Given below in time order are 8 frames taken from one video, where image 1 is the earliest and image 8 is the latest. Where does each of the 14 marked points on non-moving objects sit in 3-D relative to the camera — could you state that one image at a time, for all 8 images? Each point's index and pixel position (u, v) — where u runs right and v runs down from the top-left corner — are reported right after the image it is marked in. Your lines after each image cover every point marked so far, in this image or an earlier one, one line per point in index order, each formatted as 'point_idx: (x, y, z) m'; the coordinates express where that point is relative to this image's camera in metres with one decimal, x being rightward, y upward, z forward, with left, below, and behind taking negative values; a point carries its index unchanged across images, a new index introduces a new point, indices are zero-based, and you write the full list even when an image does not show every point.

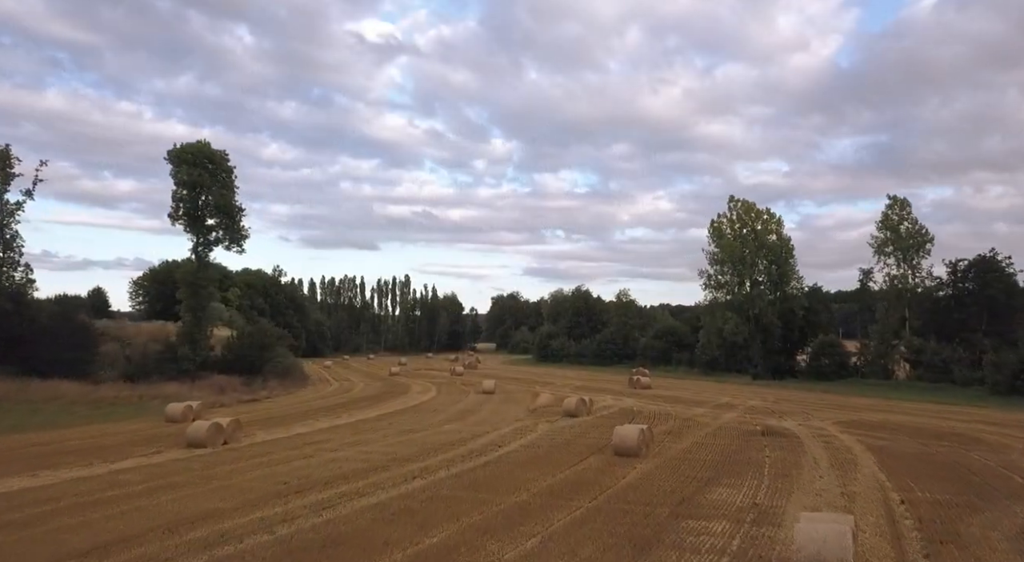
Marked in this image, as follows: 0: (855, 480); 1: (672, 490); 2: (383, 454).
0: (+6.7, -3.9, +13.6) m
1: (+3.0, -3.9, +12.9) m
2: (-3.2, -4.4, +17.5) m
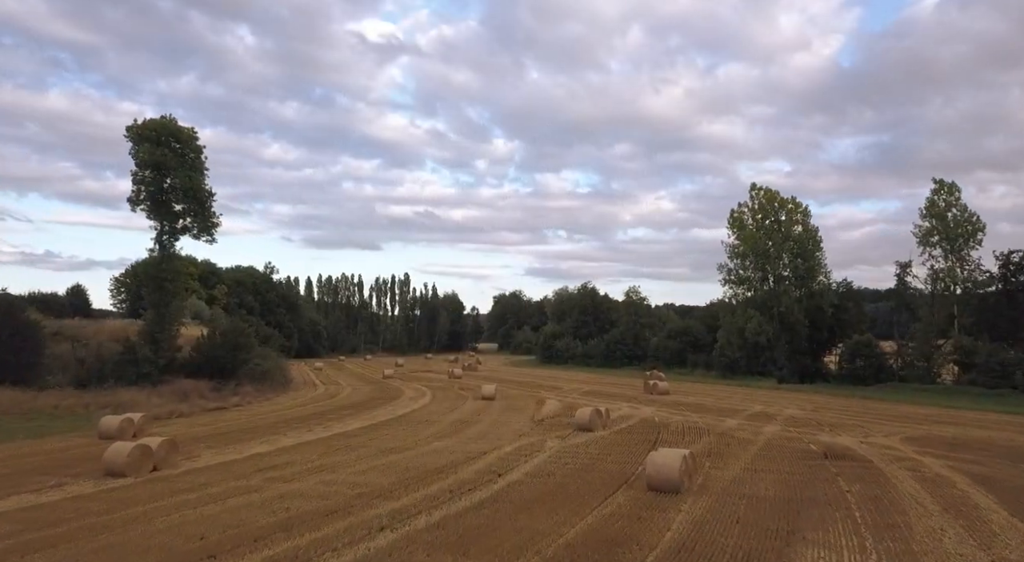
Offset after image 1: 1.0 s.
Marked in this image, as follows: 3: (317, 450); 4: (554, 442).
0: (+6.8, -3.6, +9.7) m
1: (+3.0, -3.6, +9.0) m
2: (-3.2, -4.0, +13.6) m
3: (-5.1, -4.4, +18.2) m
4: (+1.2, -4.5, +19.5) m
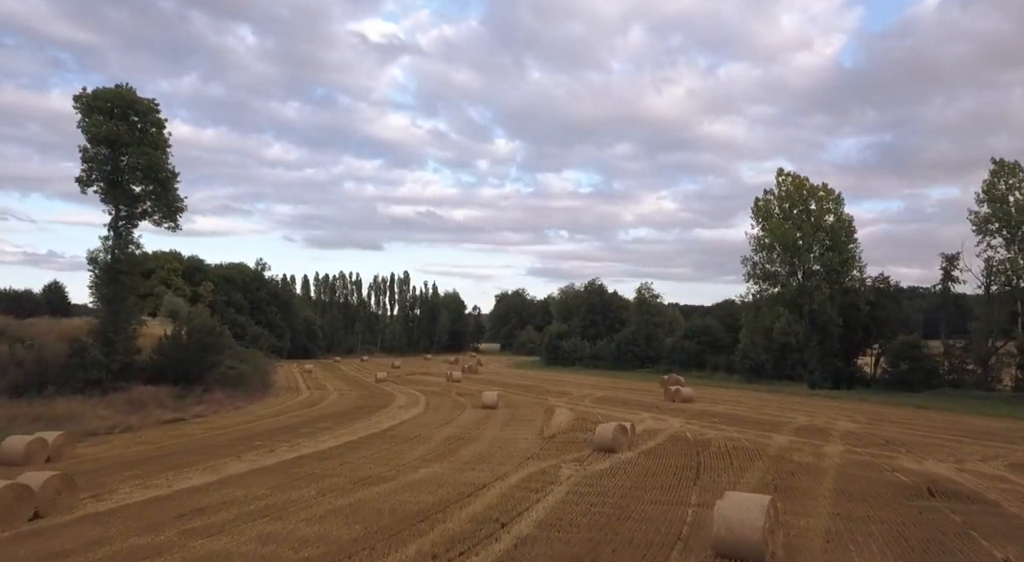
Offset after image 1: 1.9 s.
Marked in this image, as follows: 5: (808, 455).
0: (+6.9, -3.3, +5.8) m
1: (+3.1, -3.2, +5.1) m
2: (-3.0, -3.7, +9.7) m
3: (-5.0, -4.1, +14.3) m
4: (+1.3, -4.2, +15.6) m
5: (+7.3, -4.3, +17.2) m
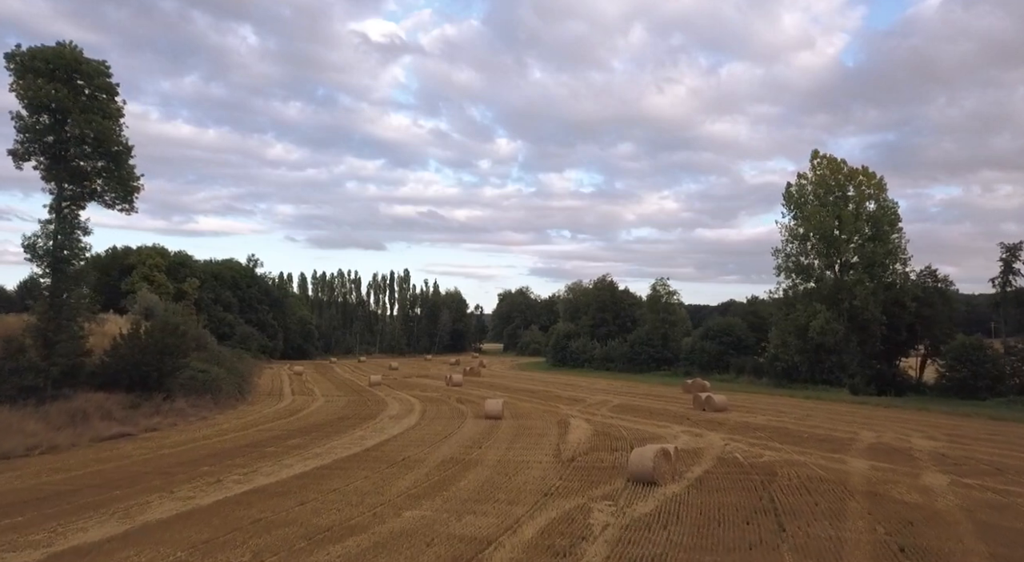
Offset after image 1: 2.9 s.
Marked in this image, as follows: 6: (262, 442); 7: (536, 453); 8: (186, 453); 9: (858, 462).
0: (+7.1, -3.0, +1.9) m
1: (+3.4, -2.9, +1.2) m
2: (-2.8, -3.4, +5.8) m
3: (-4.7, -3.8, +10.4) m
4: (+1.6, -3.9, +11.7) m
5: (+7.6, -4.0, +13.3) m
6: (-7.1, -4.6, +19.8) m
7: (+0.6, -4.5, +18.1) m
8: (-8.4, -4.5, +18.0) m
9: (+8.0, -4.2, +16.2) m
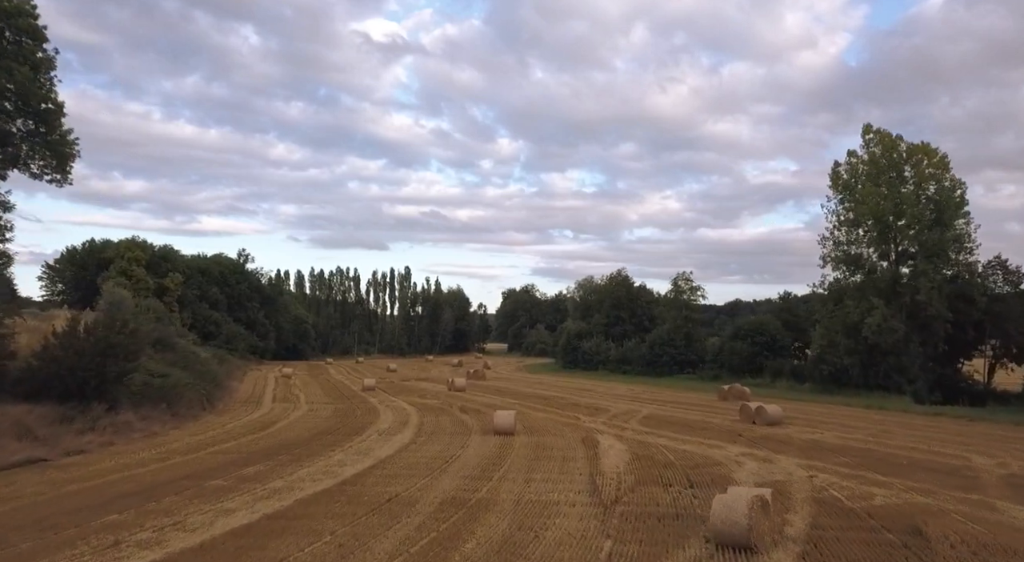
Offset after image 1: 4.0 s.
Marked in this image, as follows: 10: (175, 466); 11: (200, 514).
0: (+7.5, -2.6, -2.5) m
1: (+3.7, -2.5, -3.2) m
2: (-2.4, -3.0, +1.4) m
3: (-4.3, -3.4, +6.0) m
4: (+2.0, -3.5, +7.3) m
5: (+8.0, -3.6, +8.9) m
6: (-6.7, -4.2, +15.4) m
7: (+1.1, -4.1, +13.7) m
8: (-8.0, -4.1, +13.6) m
9: (+8.5, -3.8, +11.7) m
10: (-7.7, -4.2, +15.6) m
11: (-5.2, -3.9, +11.5) m
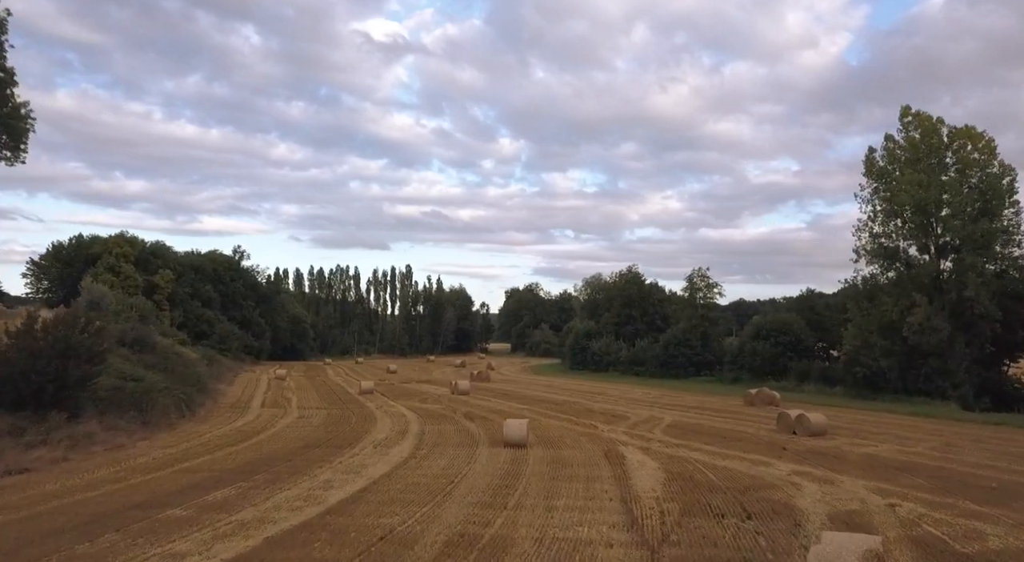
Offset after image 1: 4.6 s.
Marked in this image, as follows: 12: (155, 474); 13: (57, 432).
0: (+7.8, -2.4, -5.0) m
1: (+4.0, -2.3, -5.7) m
2: (-2.1, -2.8, -1.0) m
3: (-4.0, -3.2, +3.6) m
4: (+2.3, -3.3, +4.9) m
5: (+8.3, -3.4, +6.4) m
6: (-6.4, -4.0, +12.9) m
7: (+1.4, -3.9, +11.2) m
8: (-7.7, -3.9, +11.1) m
9: (+8.8, -3.6, +9.3) m
10: (-7.3, -4.0, +13.2) m
11: (-4.9, -3.7, +9.1) m
12: (-7.7, -4.2, +14.9) m
13: (-11.5, -3.8, +17.6) m
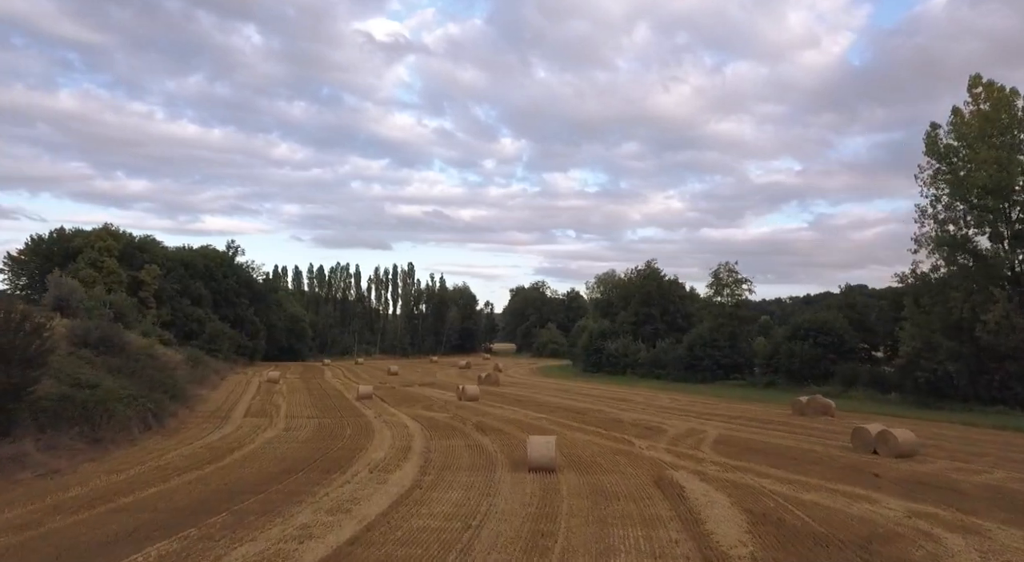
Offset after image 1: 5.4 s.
0: (+8.4, -2.1, -8.5) m
1: (+4.6, -2.1, -9.1) m
2: (-1.6, -2.5, -4.5) m
3: (-3.4, -2.9, +0.1) m
4: (+2.9, -3.0, +1.4) m
5: (+8.9, -3.1, +2.9) m
6: (-5.8, -3.7, +9.5) m
7: (+2.0, -3.6, +7.7) m
8: (-7.1, -3.6, +7.7) m
9: (+9.4, -3.3, +5.8) m
10: (-6.7, -3.7, +9.7) m
11: (-4.3, -3.4, +5.6) m
12: (-7.1, -3.9, +11.5) m
13: (-10.9, -3.5, +14.2) m
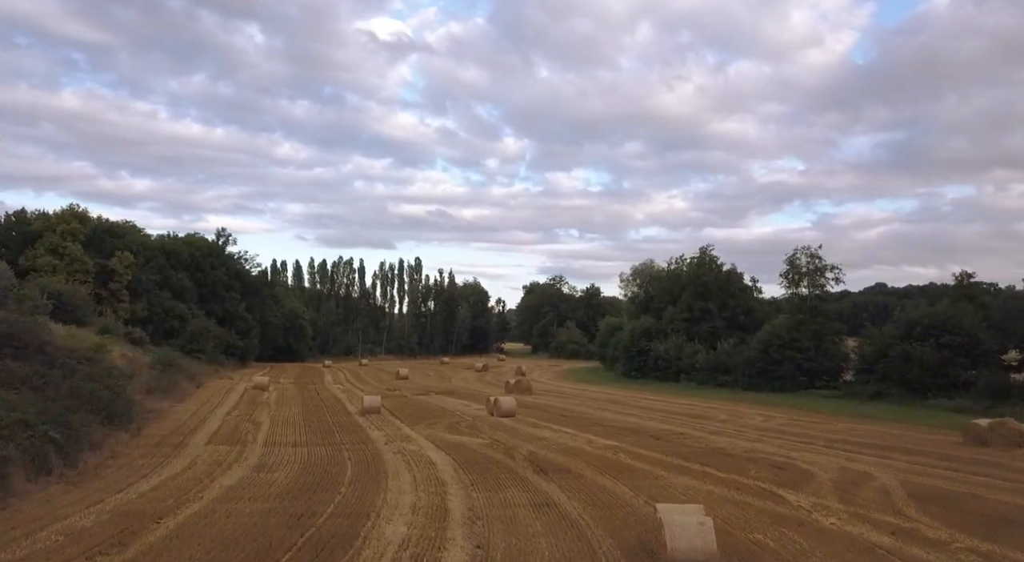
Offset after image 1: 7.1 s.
0: (+9.9, -1.5, -15.5) m
1: (+6.1, -1.5, -16.1) m
2: (0.0, -2.0, -11.5) m
3: (-1.9, -2.4, -6.8) m
4: (+4.4, -2.5, -5.6) m
5: (+10.5, -2.6, -4.1) m
6: (-4.2, -3.1, +2.5) m
7: (+3.6, -3.0, +0.8) m
8: (-5.5, -3.0, +0.7) m
9: (+10.9, -2.8, -1.2) m
10: (-5.1, -3.1, +2.8) m
11: (-2.7, -2.8, -1.4) m
12: (-5.5, -3.3, +4.5) m
13: (-9.2, -2.9, +7.2) m
